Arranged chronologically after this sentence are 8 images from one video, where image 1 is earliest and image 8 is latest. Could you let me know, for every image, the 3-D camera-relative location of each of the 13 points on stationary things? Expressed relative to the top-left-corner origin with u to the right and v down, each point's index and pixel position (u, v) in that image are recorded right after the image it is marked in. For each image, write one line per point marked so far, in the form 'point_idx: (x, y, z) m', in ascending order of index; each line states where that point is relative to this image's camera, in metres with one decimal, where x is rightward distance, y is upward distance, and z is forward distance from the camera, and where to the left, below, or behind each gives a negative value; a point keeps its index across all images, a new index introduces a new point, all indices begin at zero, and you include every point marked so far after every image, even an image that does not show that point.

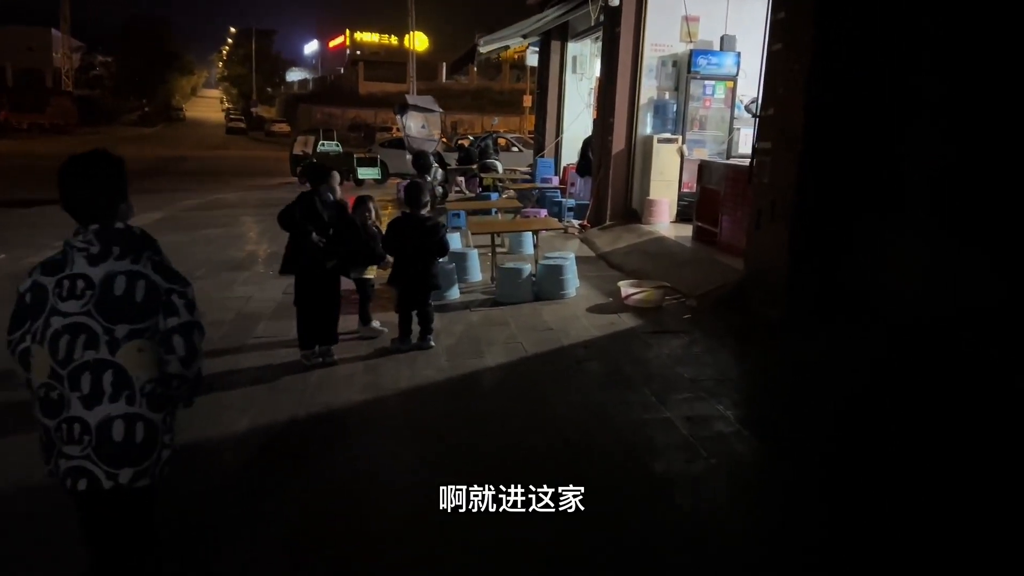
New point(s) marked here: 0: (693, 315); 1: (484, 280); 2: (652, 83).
0: (+1.3, -0.2, +6.1) m
1: (-0.3, +0.1, +7.8) m
2: (+1.8, +2.6, +10.5) m
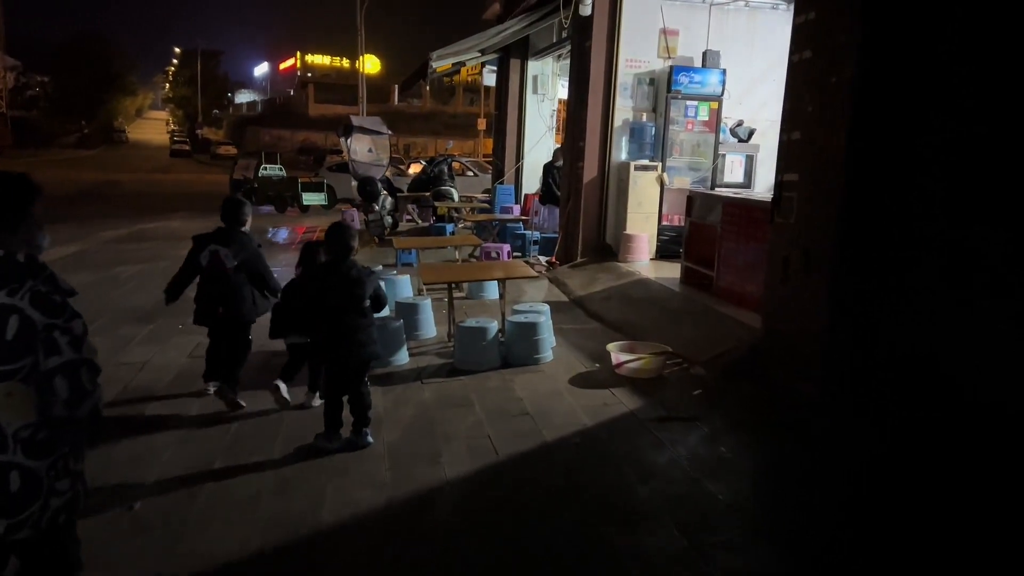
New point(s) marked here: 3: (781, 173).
0: (+1.1, -0.6, +4.8) m
1: (-0.6, -0.4, +6.5) m
2: (+1.3, +2.1, +9.4) m
3: (+1.6, +0.7, +5.0) m
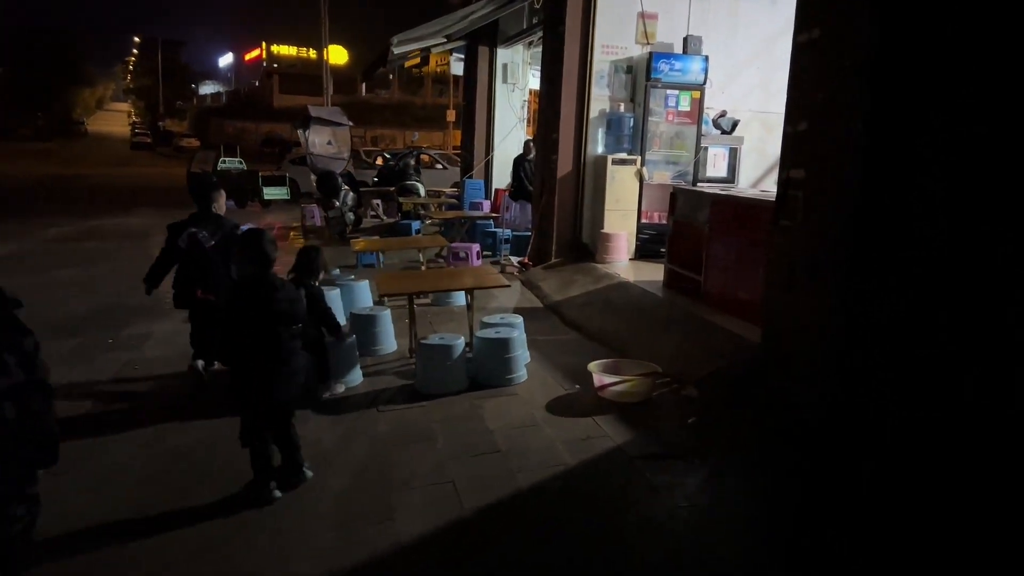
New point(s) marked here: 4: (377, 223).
0: (+1.0, -0.7, +4.3) m
1: (-0.8, -0.4, +5.8) m
2: (+1.0, +2.1, +8.8) m
3: (+1.5, +0.6, +4.4) m
4: (-2.2, +1.1, +13.2) m
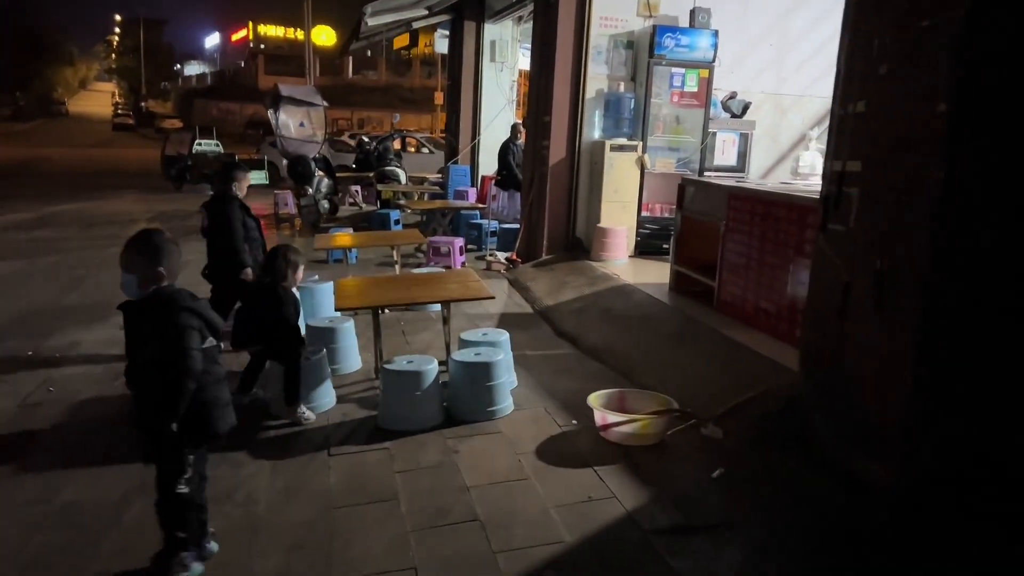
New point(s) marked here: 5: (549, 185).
0: (+0.9, -0.8, +3.4) m
1: (-0.9, -0.5, +5.0) m
2: (+0.9, +2.1, +7.9) m
3: (+1.4, +0.6, +3.5) m
4: (-2.4, +1.2, +12.3) m
5: (+0.4, +1.0, +7.9) m
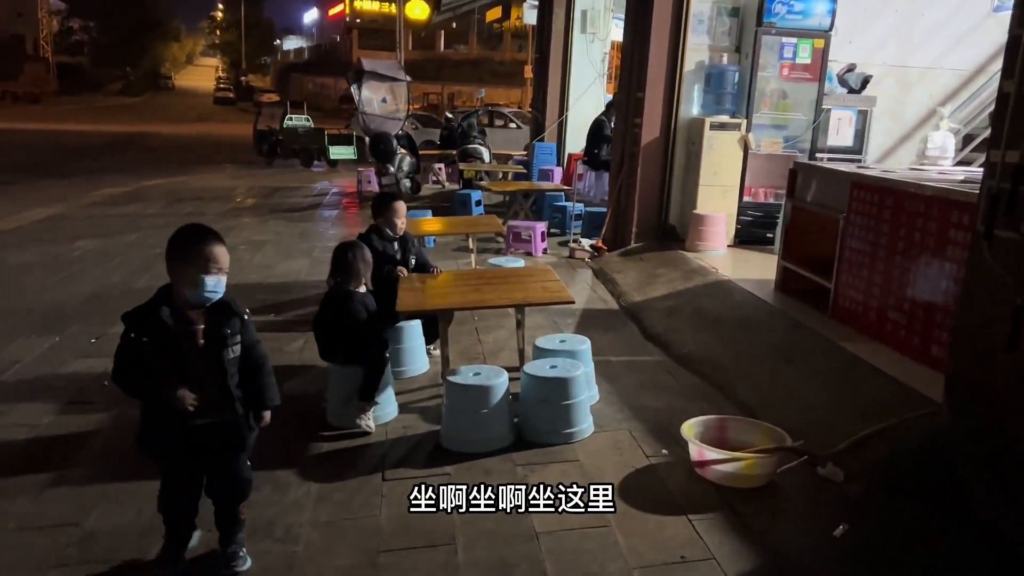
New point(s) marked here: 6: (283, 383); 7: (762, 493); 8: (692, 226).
0: (+1.2, -0.8, +2.8) m
1: (-0.4, -0.5, +4.6) m
2: (+1.7, +2.2, +7.2) m
3: (+1.7, +0.5, +2.8) m
4: (-1.1, +1.4, +12.0) m
5: (+1.1, +1.1, +7.3) m
6: (-1.2, -0.5, +4.3) m
7: (+0.9, -0.8, +3.1) m
8: (+1.5, +0.5, +6.8) m
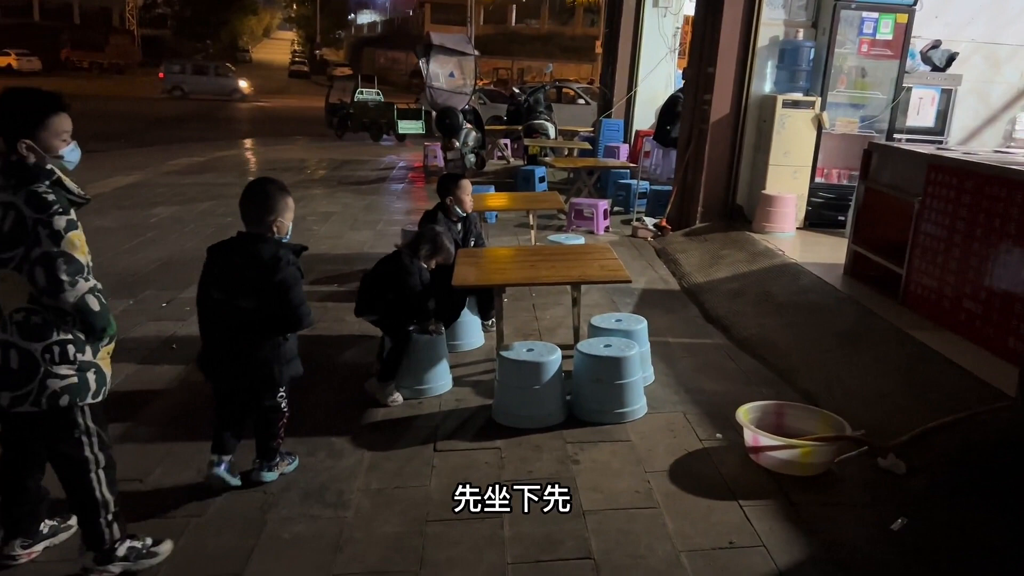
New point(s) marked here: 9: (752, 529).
0: (+1.3, -0.8, +2.7) m
1: (-0.1, -0.3, +4.6) m
2: (+2.3, +2.3, +6.9) m
3: (+1.9, +0.5, +2.7) m
4: (-0.1, +1.8, +12.0) m
5: (+1.7, +1.2, +7.1) m
6: (-0.9, -0.4, +4.4) m
7: (+1.1, -0.7, +3.0) m
8: (+2.0, +0.7, +6.7) m
9: (+0.8, -0.8, +2.7) m
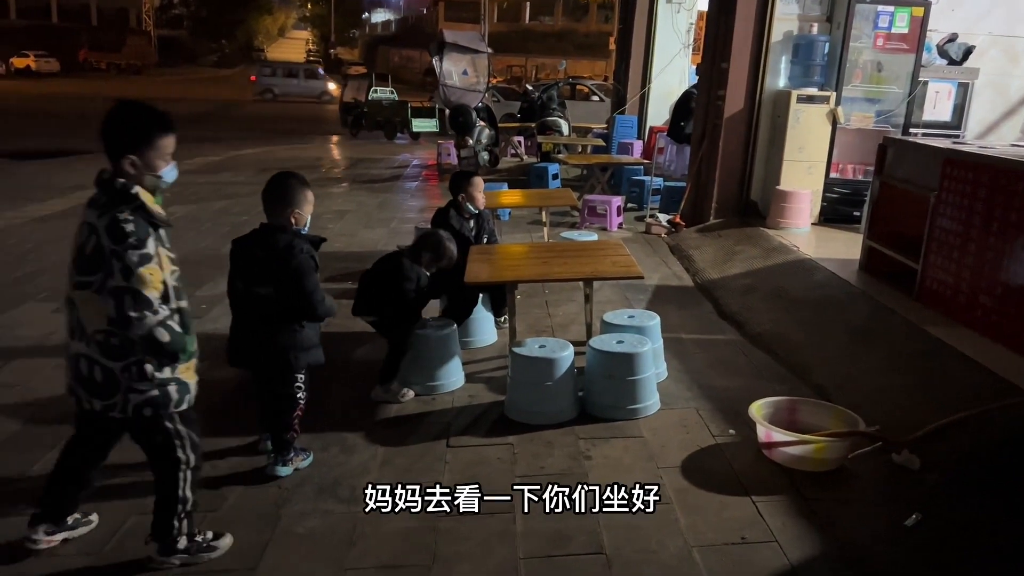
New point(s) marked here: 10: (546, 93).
0: (+1.4, -0.8, +2.7) m
1: (-0.1, -0.3, +4.6) m
2: (+2.4, +2.3, +6.9) m
3: (+1.9, +0.5, +2.6) m
4: (+0.1, +1.8, +12.0) m
5: (+1.8, +1.3, +7.1) m
6: (-0.9, -0.3, +4.4) m
7: (+1.2, -0.7, +3.0) m
8: (+2.1, +0.7, +6.6) m
9: (+0.8, -0.8, +2.7) m
10: (+0.5, +2.9, +12.2) m
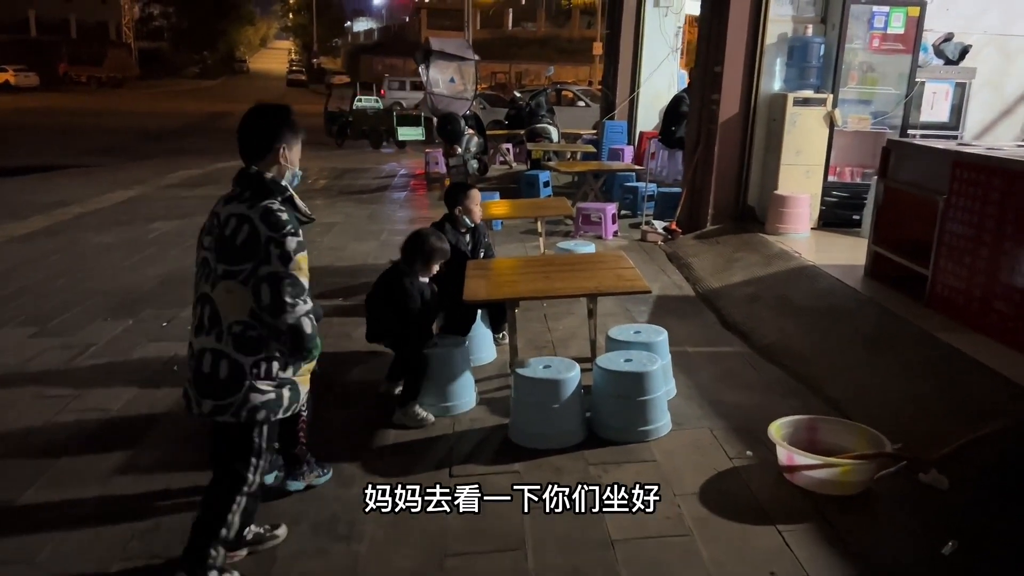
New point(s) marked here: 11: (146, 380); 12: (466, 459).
0: (+1.4, -0.8, +2.6) m
1: (-0.1, -0.4, +4.4) m
2: (+2.3, +2.3, +6.8) m
3: (+1.9, +0.5, +2.5) m
4: (-0.1, +1.7, +11.8) m
5: (+1.7, +1.2, +6.9) m
6: (-0.9, -0.4, +4.3) m
7: (+1.2, -0.7, +2.8) m
8: (+2.1, +0.6, +6.5) m
9: (+0.9, -0.8, +2.5) m
10: (+0.3, +2.8, +12.0) m
11: (-1.9, -0.5, +4.2) m
12: (-0.2, -0.7, +3.3) m
